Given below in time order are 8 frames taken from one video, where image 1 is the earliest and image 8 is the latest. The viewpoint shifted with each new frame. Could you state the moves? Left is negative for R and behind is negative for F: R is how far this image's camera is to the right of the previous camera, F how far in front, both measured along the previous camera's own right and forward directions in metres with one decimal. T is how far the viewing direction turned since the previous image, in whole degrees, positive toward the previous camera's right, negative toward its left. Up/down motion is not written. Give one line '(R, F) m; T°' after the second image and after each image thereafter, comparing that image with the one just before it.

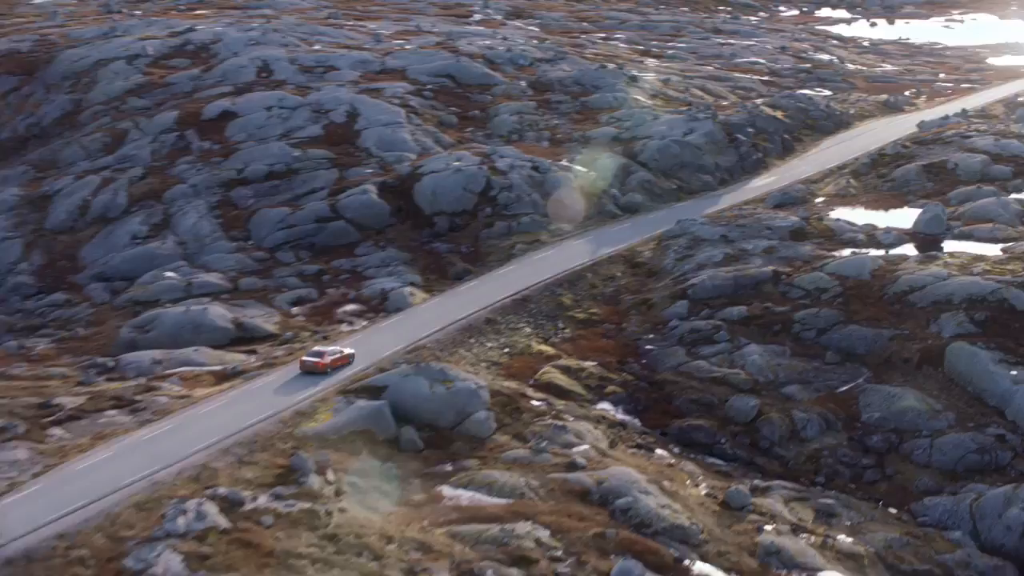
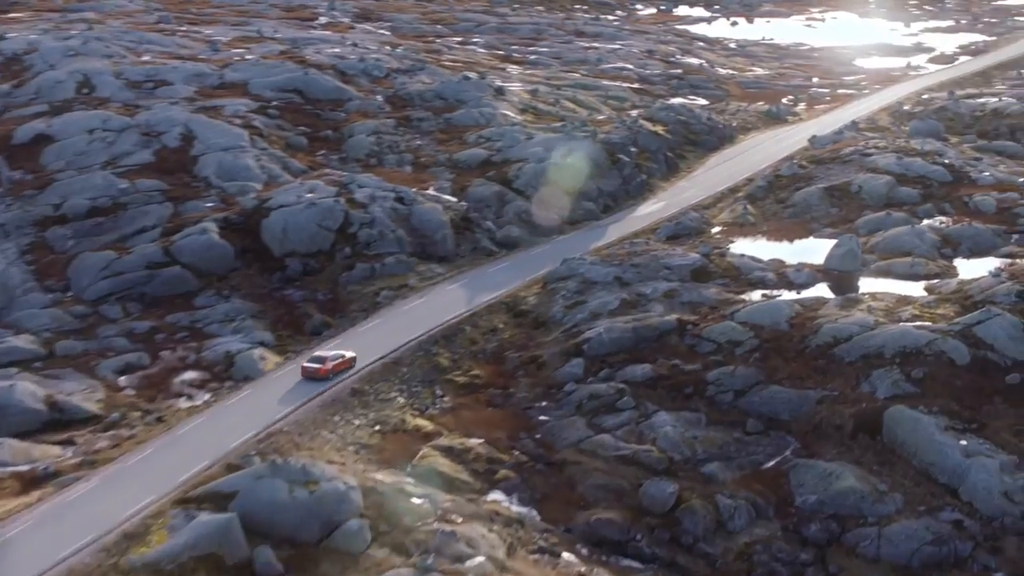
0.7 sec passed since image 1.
(-0.6, +7.4) m; +6°
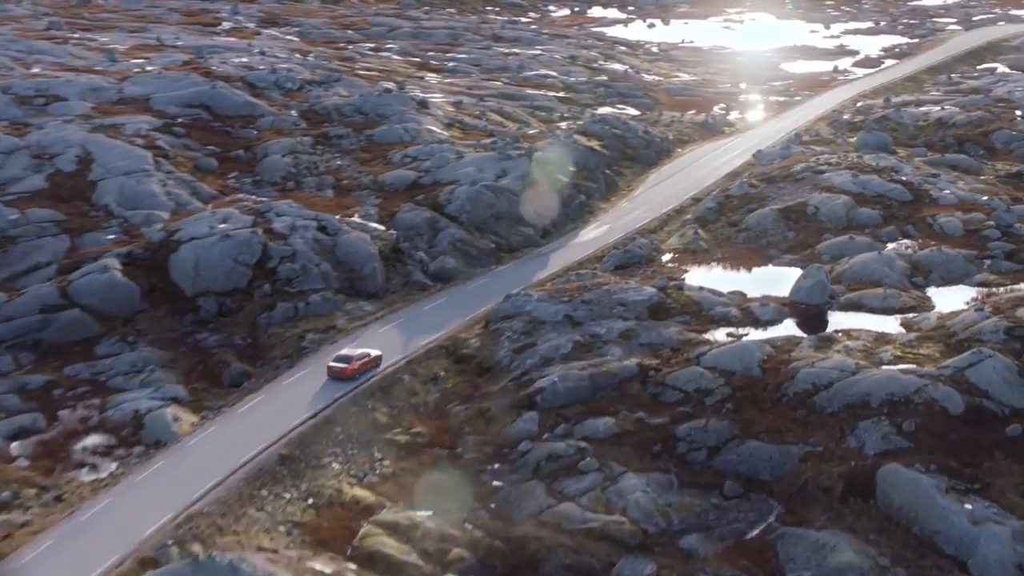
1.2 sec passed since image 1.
(-1.1, +4.8) m; +4°
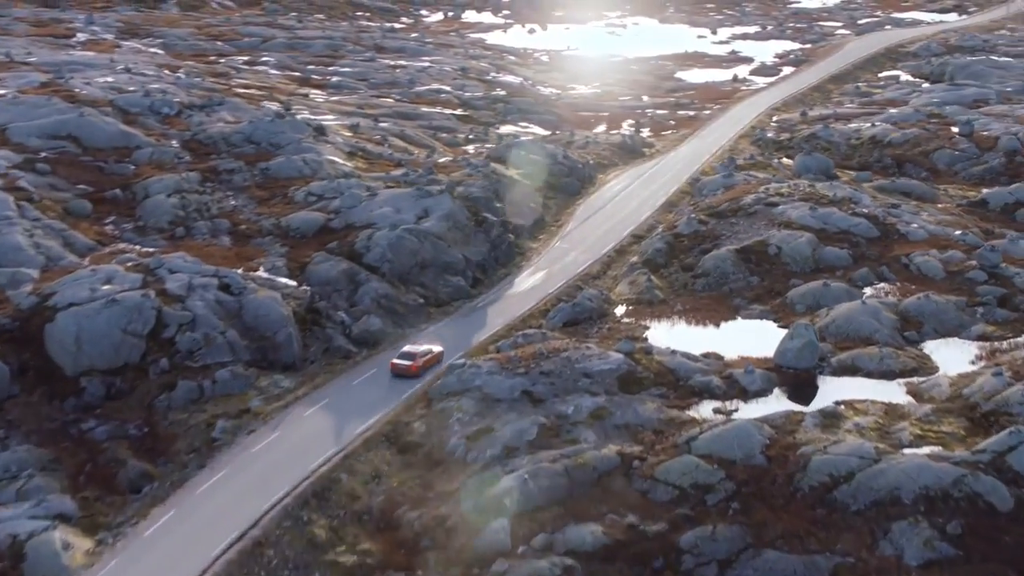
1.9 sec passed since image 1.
(-2.4, +7.0) m; +5°
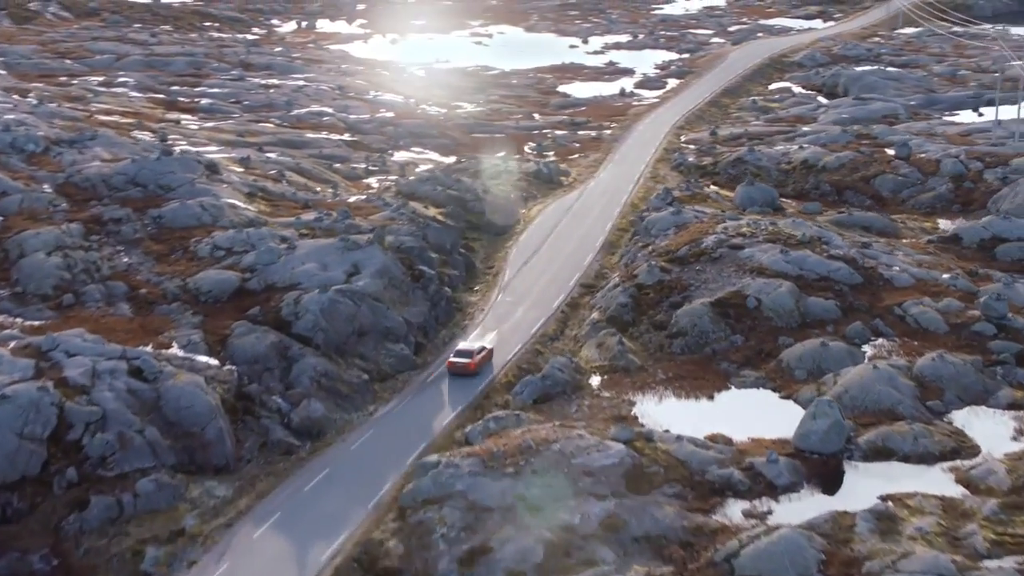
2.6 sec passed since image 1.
(-3.3, +6.6) m; +6°
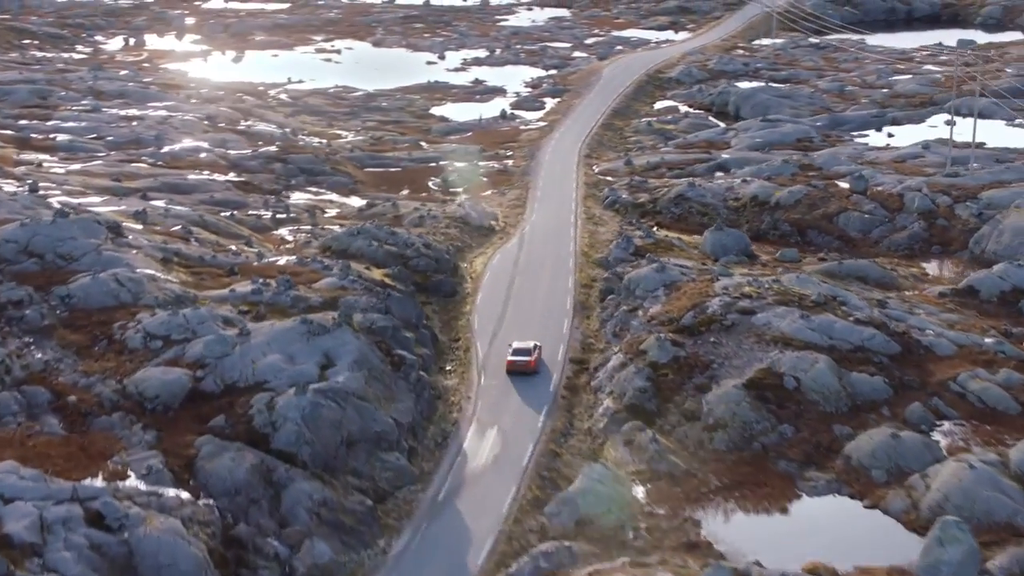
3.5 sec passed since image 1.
(-4.8, +7.2) m; +7°
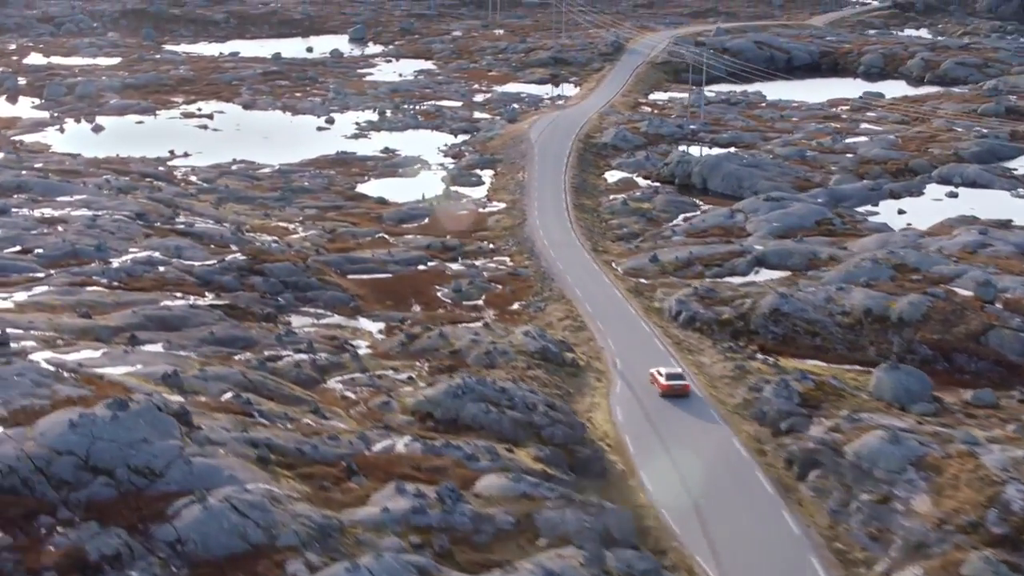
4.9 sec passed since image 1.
(-9.6, +11.6) m; +8°
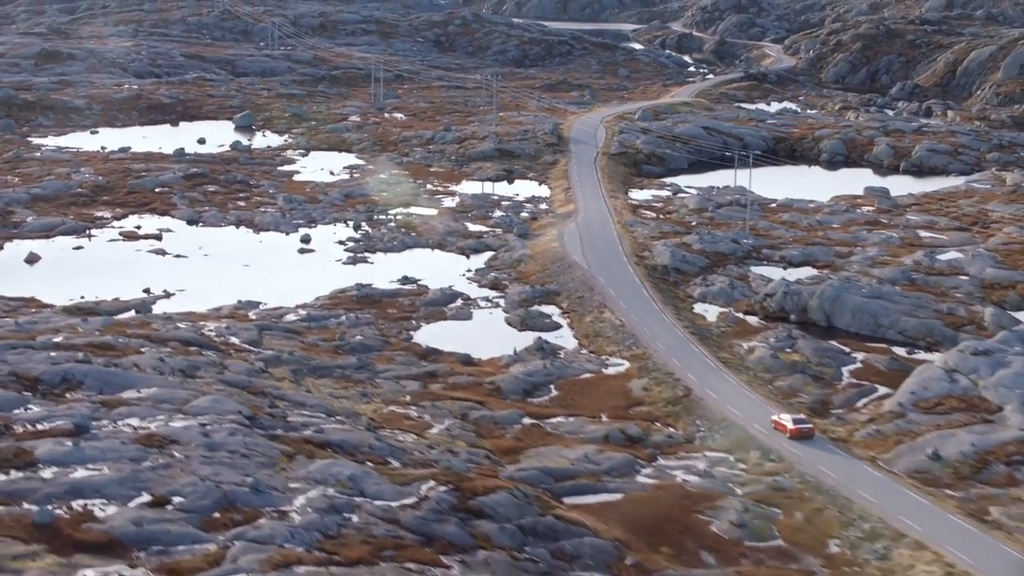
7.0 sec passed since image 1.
(-14.6, +16.1) m; +8°
